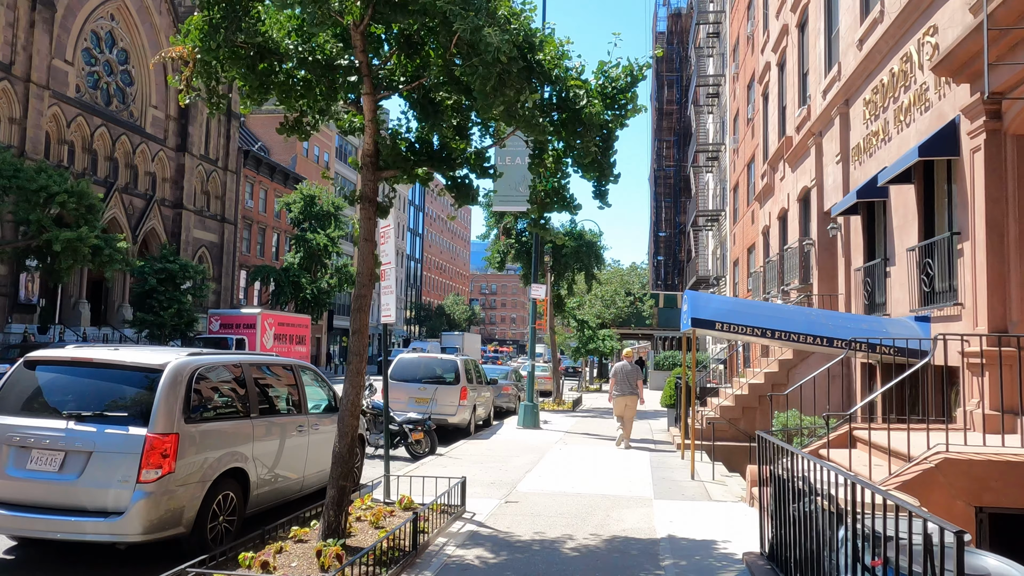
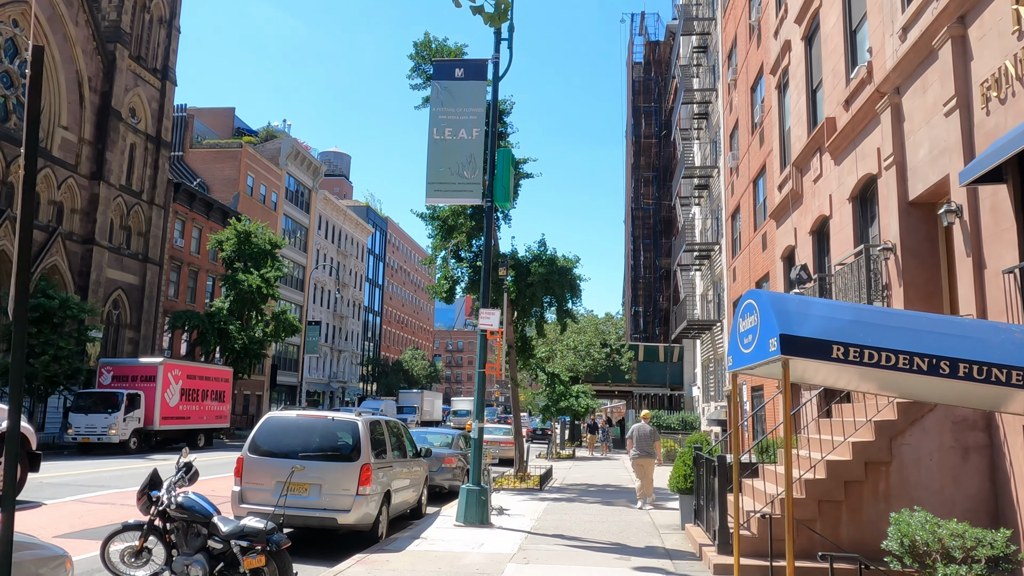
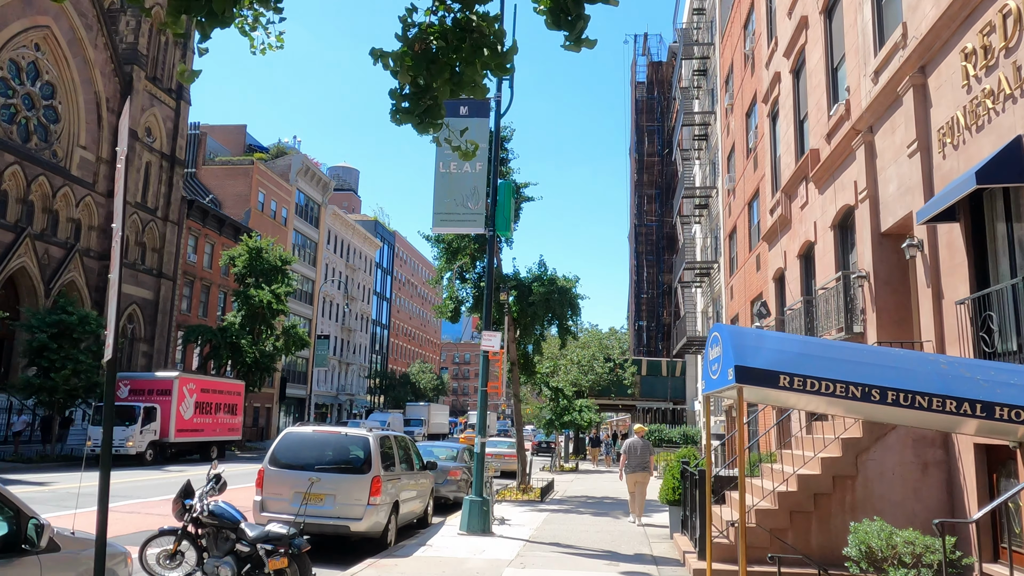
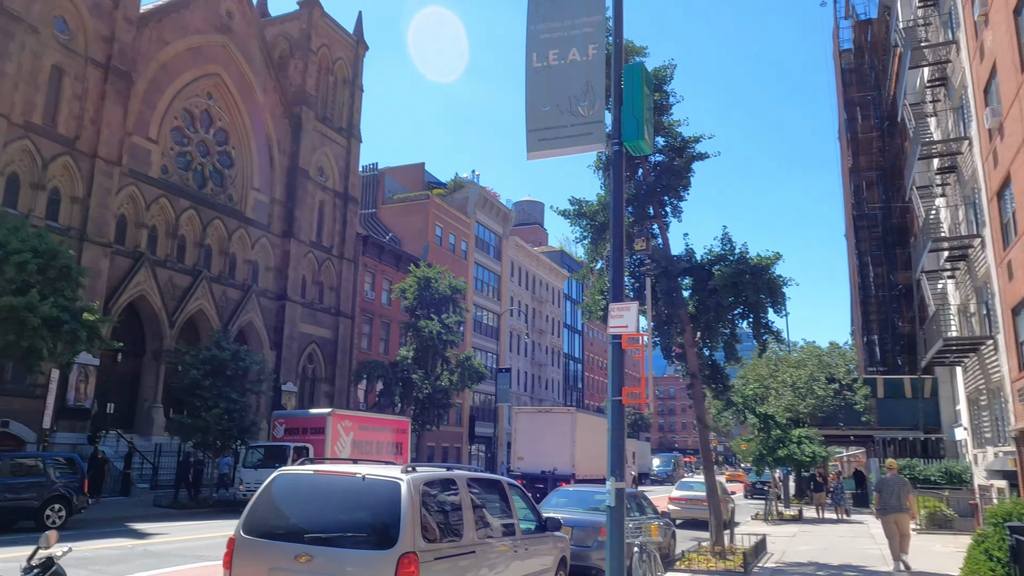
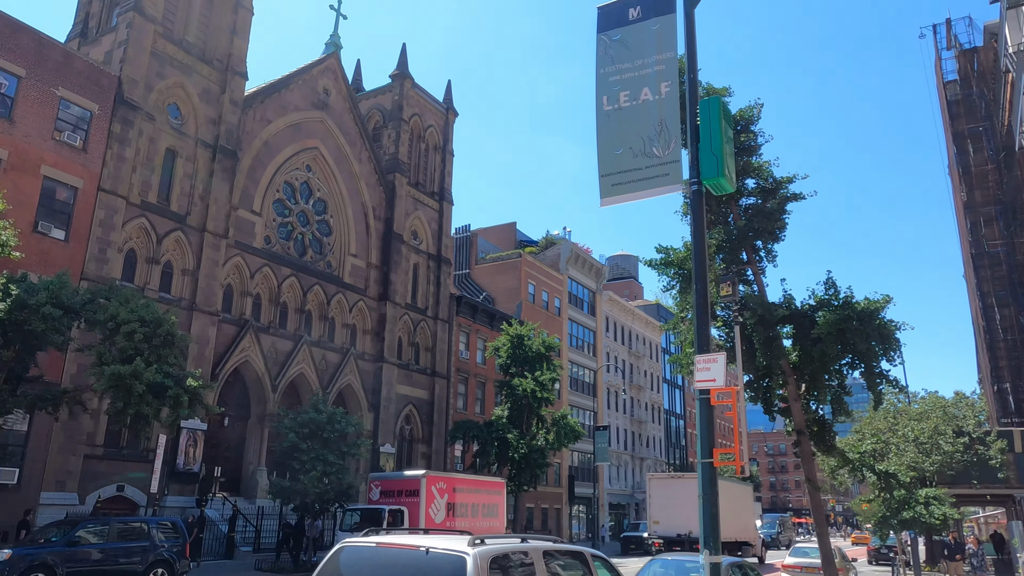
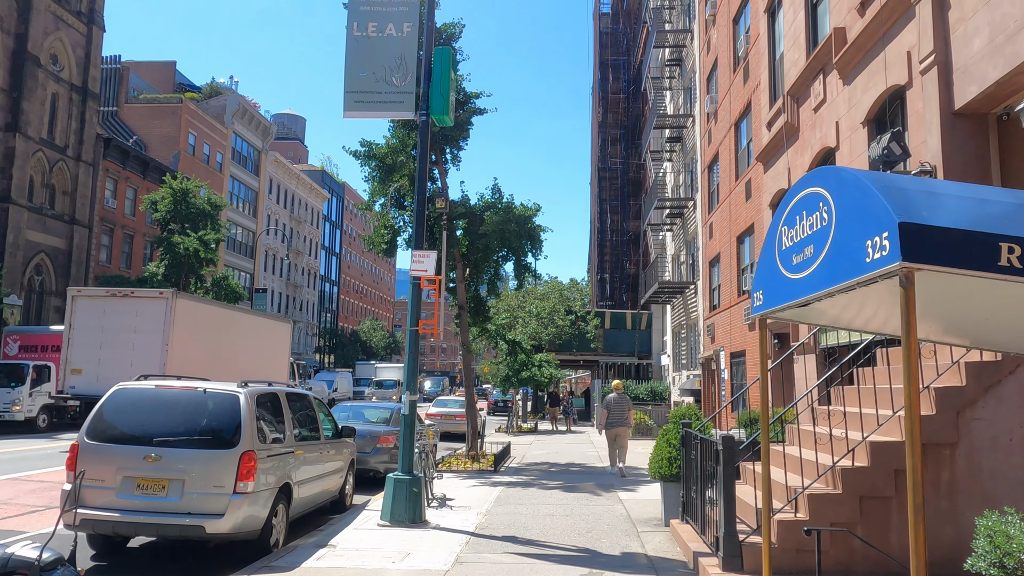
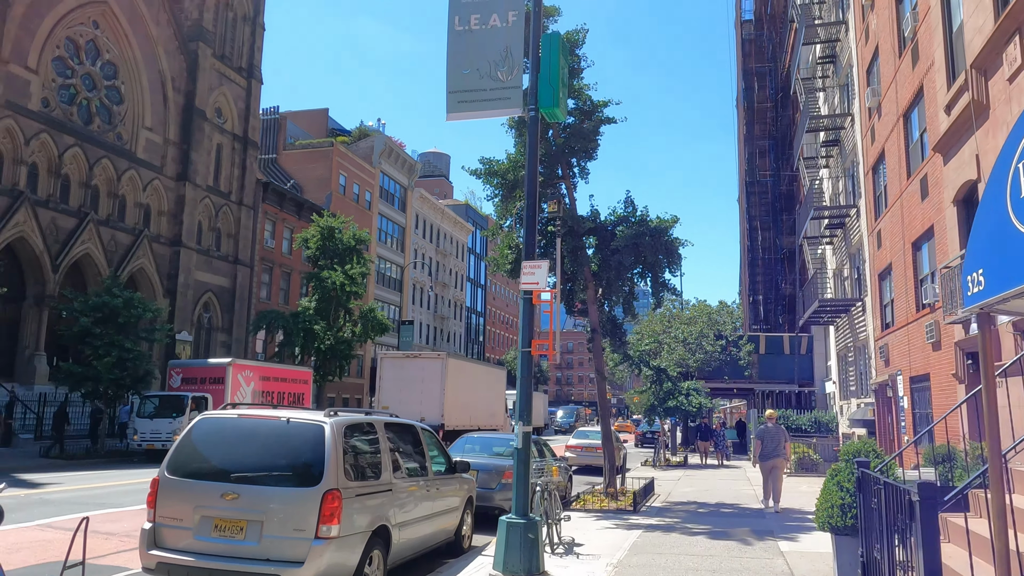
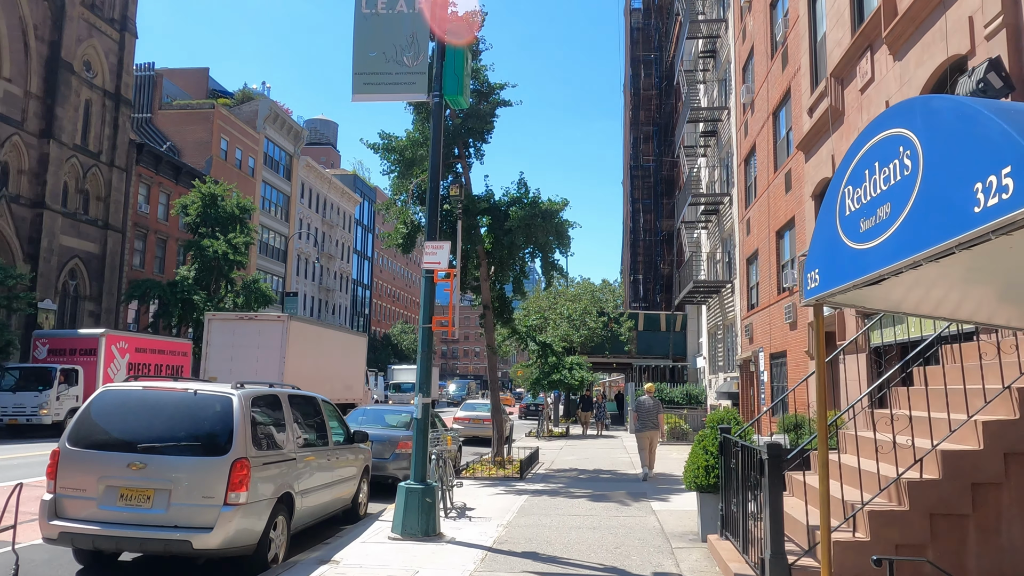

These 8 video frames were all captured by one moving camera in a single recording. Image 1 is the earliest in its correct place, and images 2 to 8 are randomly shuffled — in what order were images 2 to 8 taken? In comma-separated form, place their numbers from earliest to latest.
3, 2, 6, 8, 7, 4, 5
